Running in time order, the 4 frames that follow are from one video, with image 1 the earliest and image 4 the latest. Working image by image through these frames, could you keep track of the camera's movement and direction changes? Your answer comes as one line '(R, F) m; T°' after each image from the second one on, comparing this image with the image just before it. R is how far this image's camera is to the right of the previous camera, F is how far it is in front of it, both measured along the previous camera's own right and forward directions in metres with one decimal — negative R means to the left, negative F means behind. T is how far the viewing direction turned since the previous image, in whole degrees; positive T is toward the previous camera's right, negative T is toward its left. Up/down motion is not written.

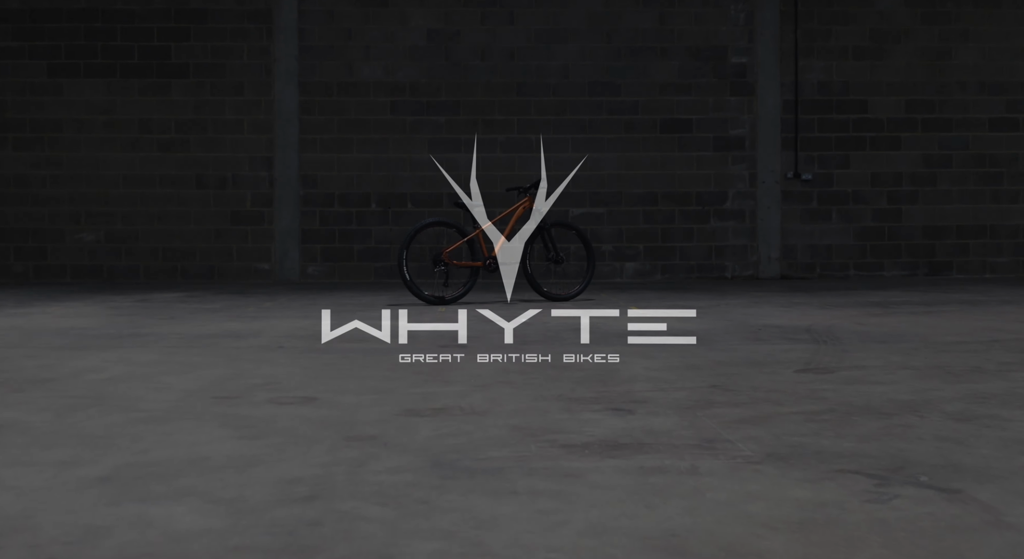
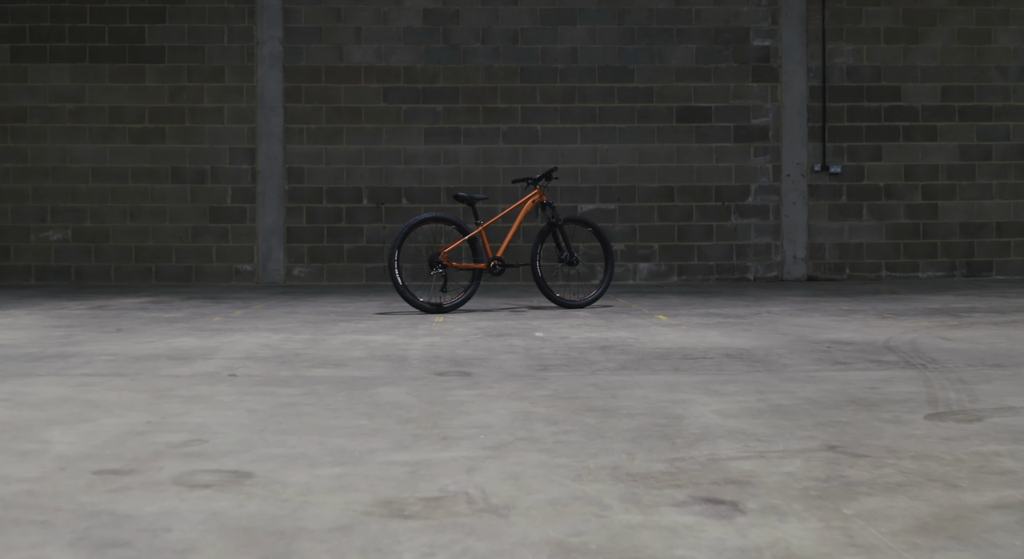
(-0.1, +1.1) m; 0°
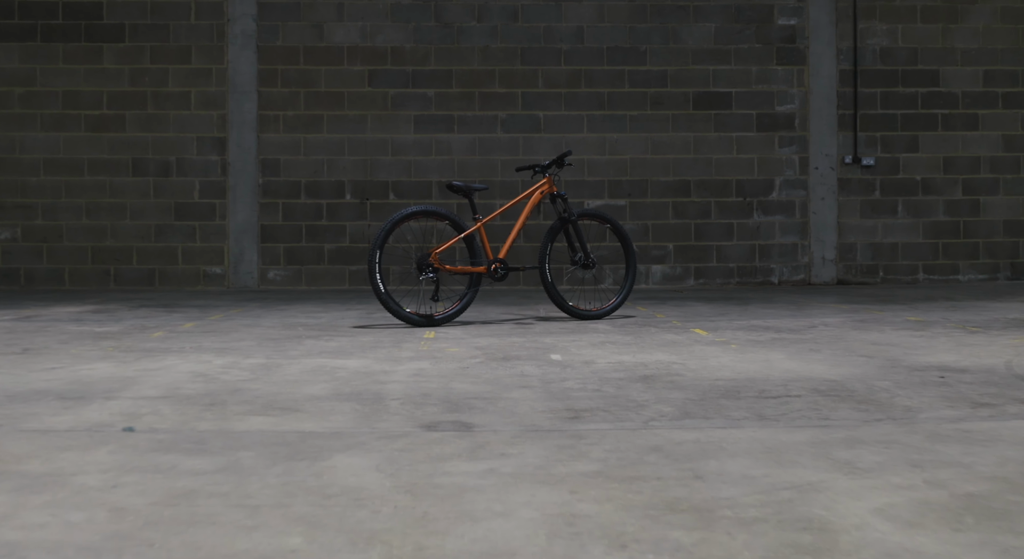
(-0.1, +1.2) m; 0°
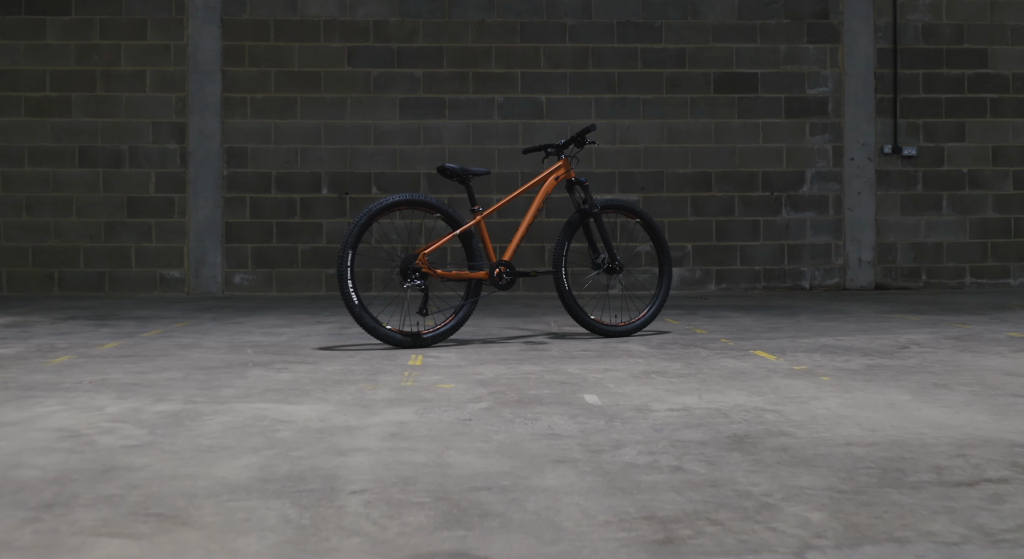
(-0.1, +1.3) m; +1°
